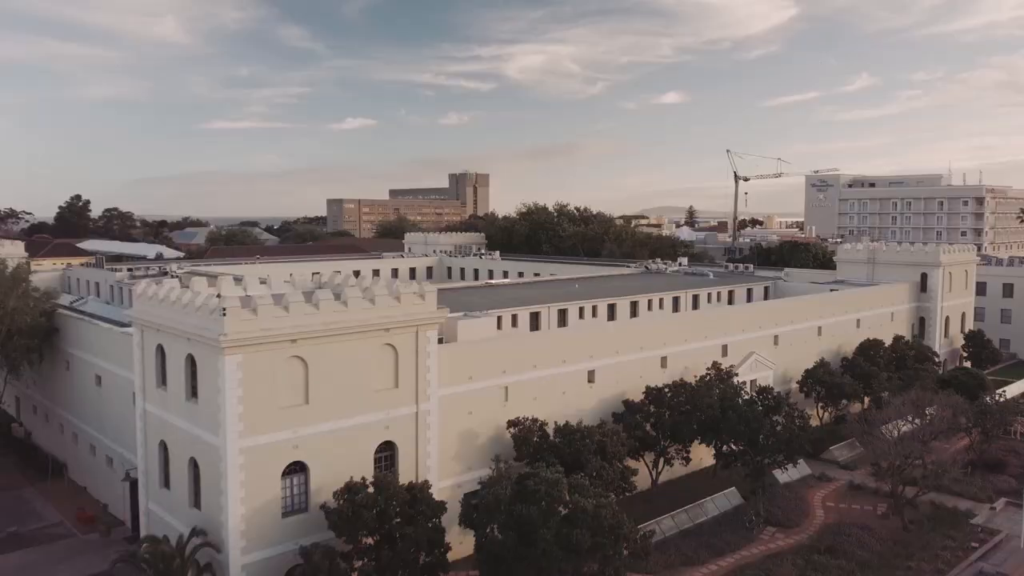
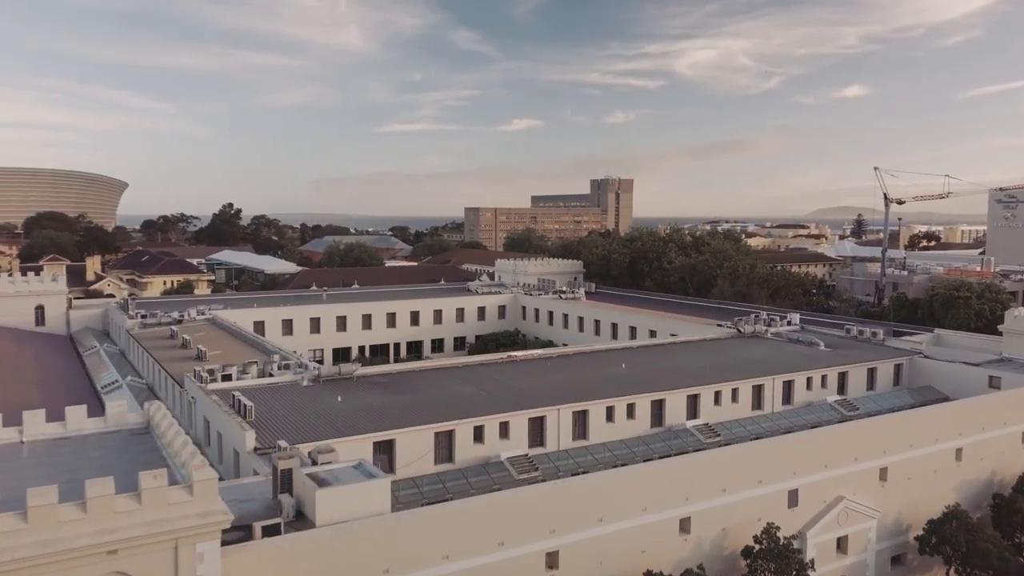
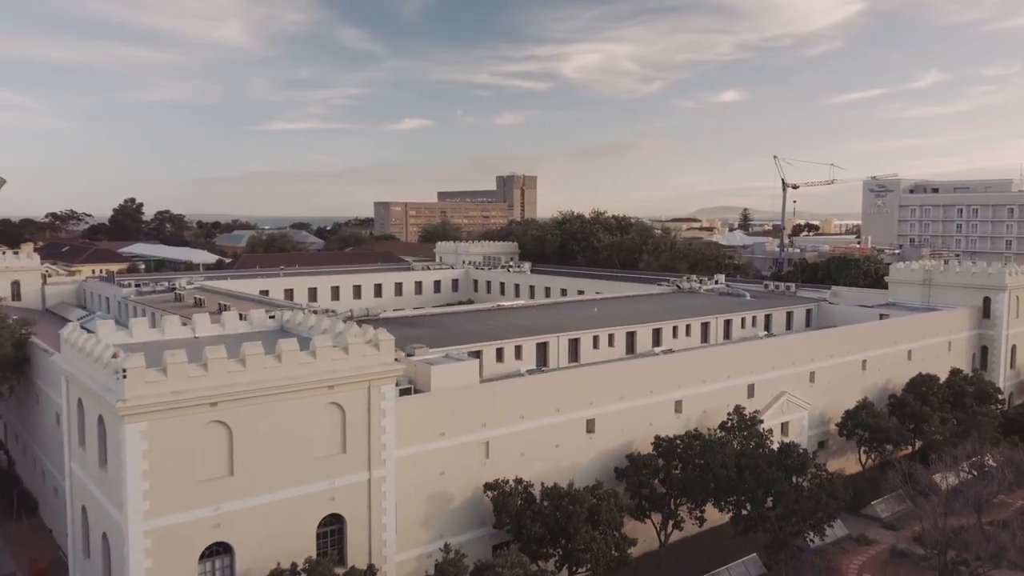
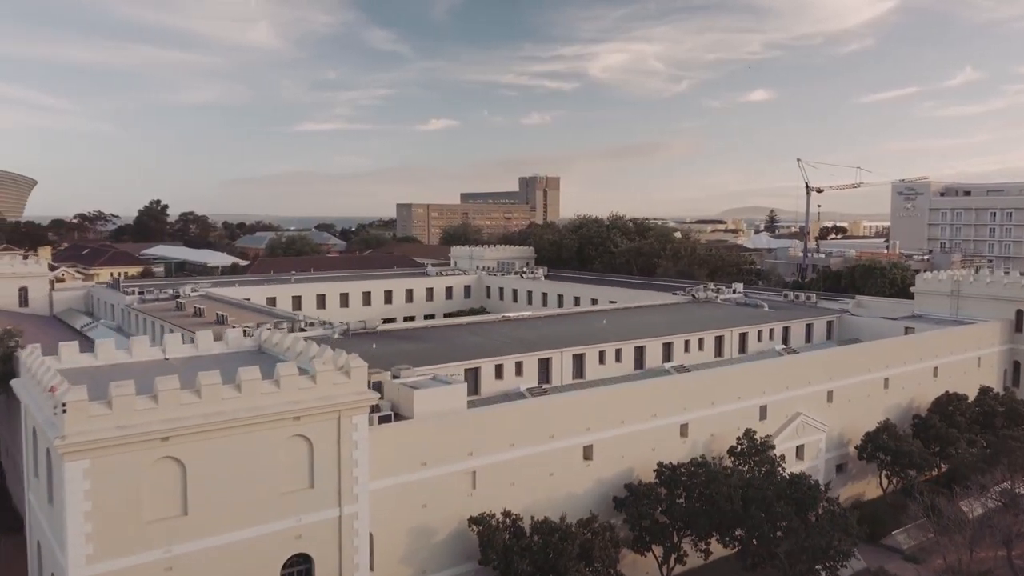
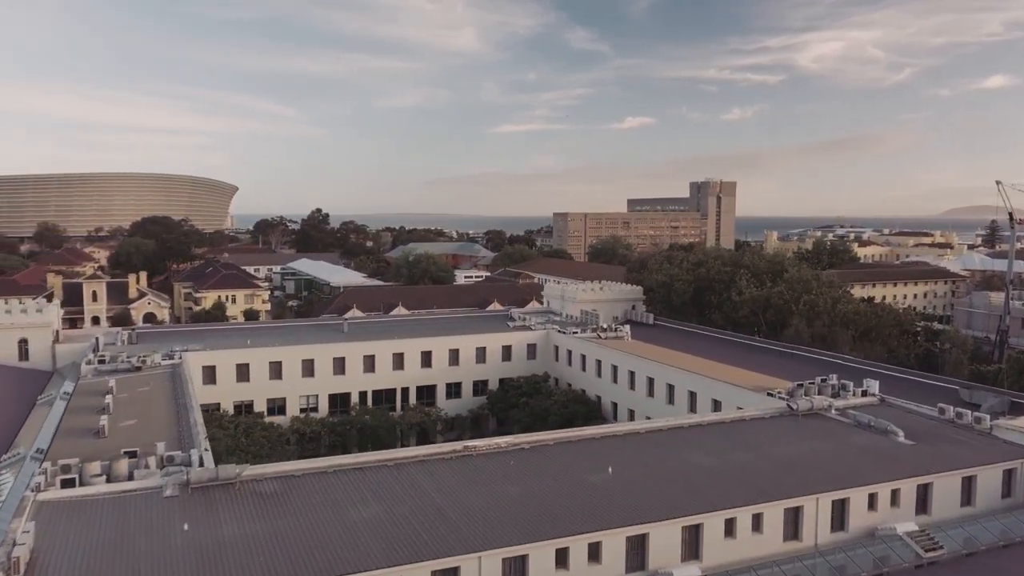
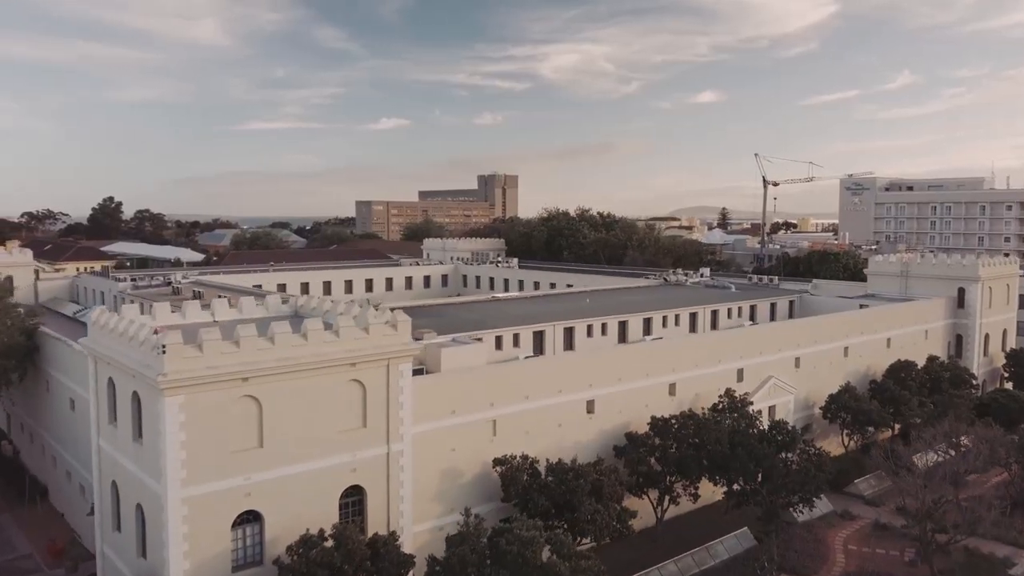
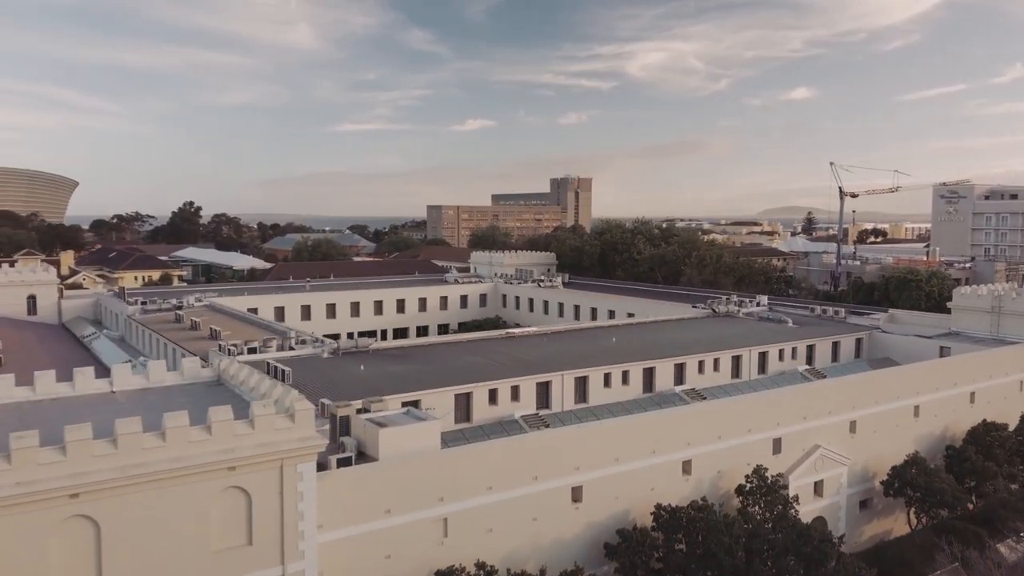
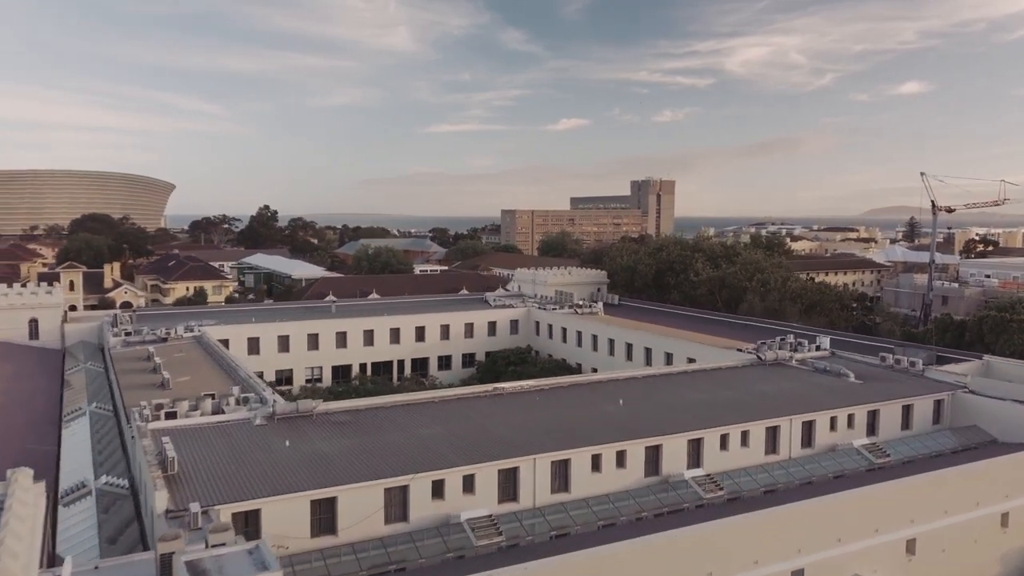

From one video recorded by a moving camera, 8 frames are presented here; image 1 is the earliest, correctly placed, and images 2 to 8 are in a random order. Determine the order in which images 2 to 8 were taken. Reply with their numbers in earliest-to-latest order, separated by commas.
6, 3, 4, 7, 2, 8, 5
